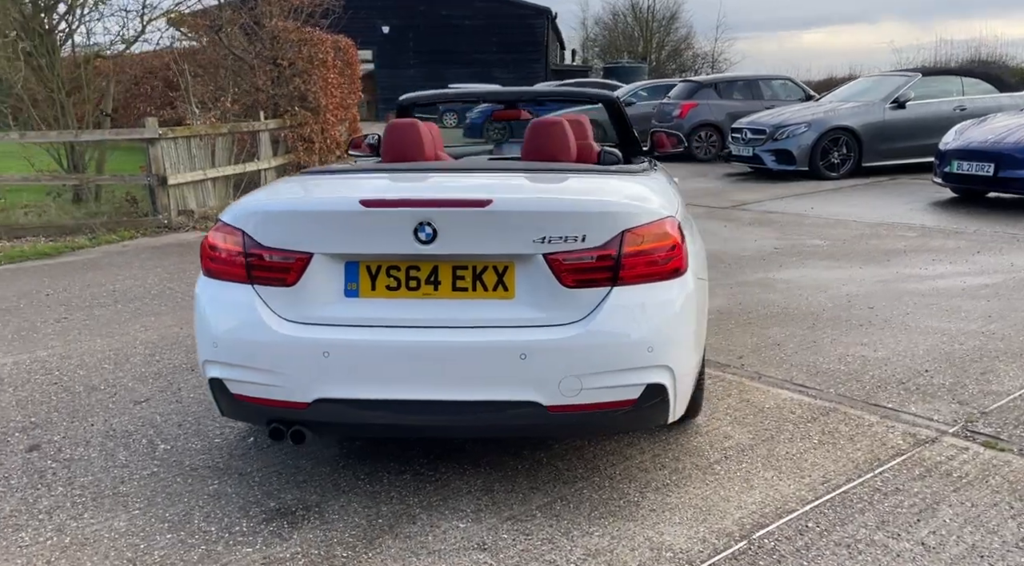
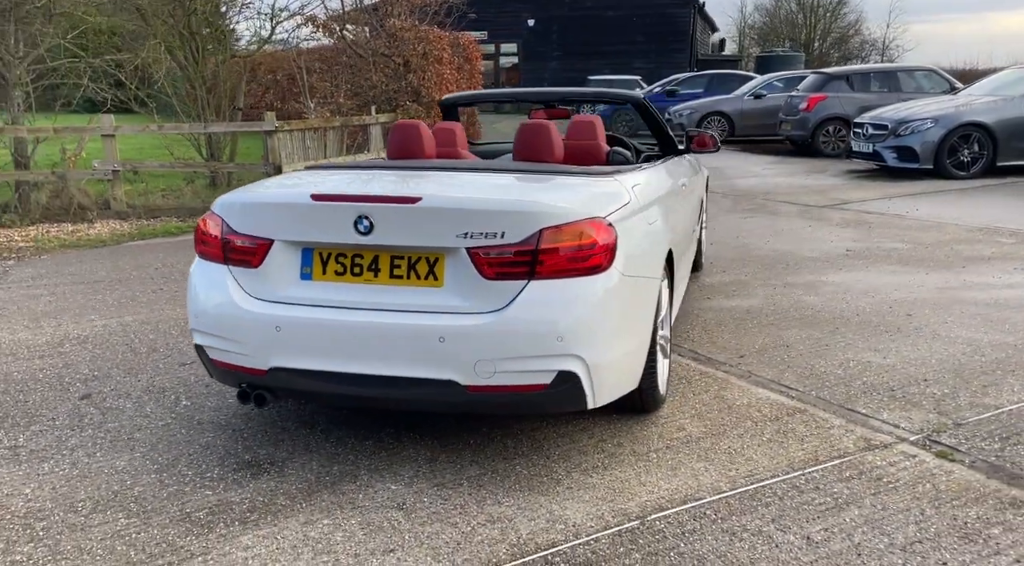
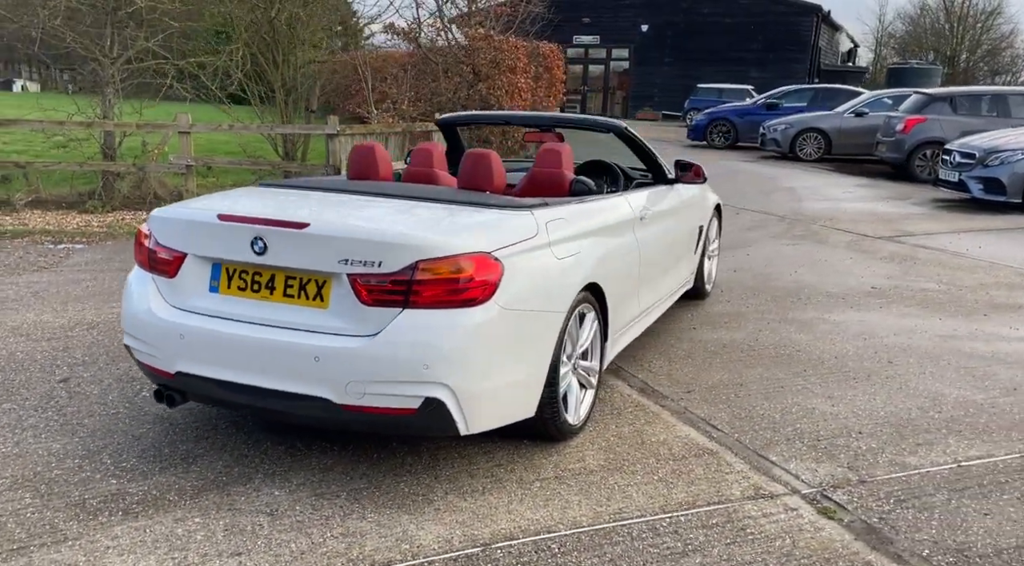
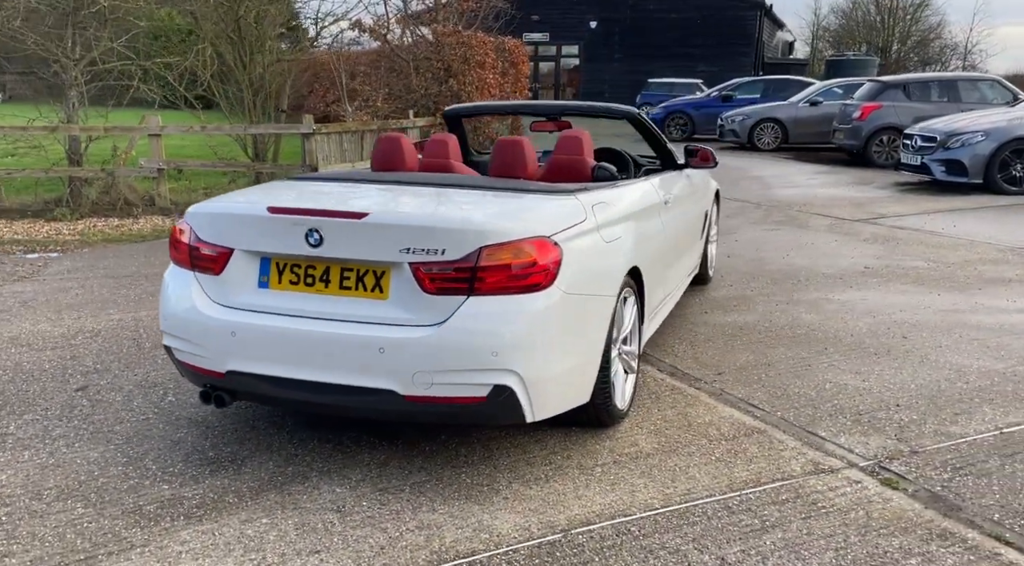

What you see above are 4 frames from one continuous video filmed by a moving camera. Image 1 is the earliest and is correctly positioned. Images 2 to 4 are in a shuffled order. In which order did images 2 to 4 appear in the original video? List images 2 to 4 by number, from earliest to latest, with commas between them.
2, 4, 3
